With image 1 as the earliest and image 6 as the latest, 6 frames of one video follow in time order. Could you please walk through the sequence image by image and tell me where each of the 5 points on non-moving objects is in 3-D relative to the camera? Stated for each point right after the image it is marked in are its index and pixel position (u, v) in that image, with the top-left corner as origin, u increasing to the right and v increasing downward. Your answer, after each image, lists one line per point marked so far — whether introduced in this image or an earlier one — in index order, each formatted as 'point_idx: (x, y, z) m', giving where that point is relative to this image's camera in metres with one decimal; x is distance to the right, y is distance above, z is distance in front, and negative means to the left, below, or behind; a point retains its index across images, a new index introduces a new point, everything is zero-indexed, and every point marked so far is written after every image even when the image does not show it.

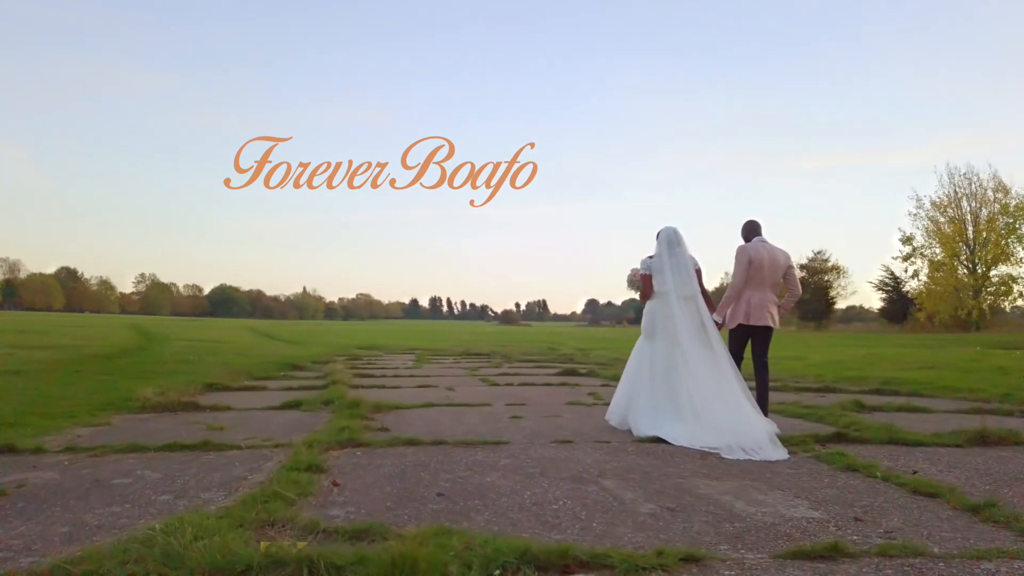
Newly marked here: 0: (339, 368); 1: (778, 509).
0: (-4.4, -2.1, +19.5) m
1: (+1.5, -1.2, +4.1) m
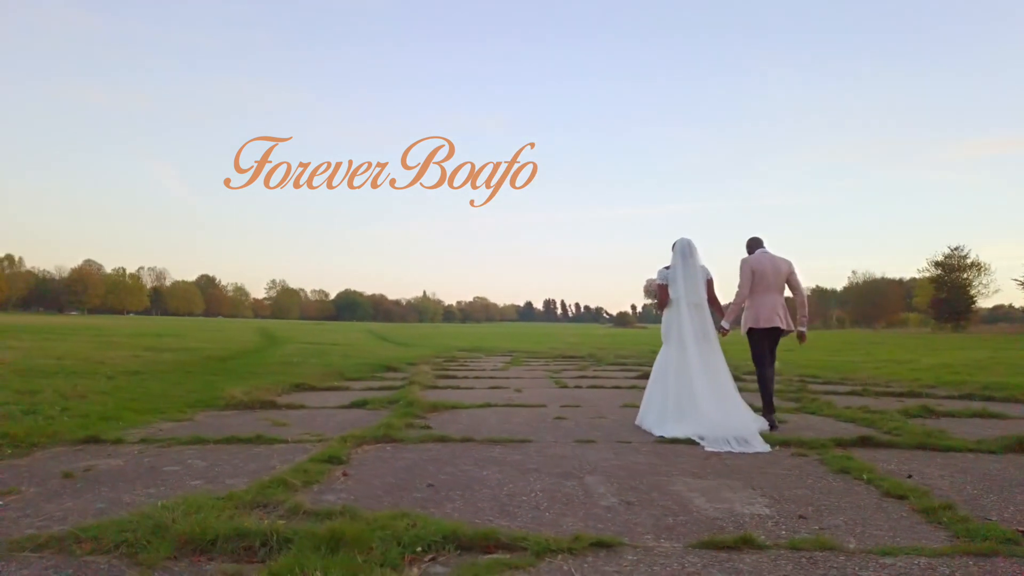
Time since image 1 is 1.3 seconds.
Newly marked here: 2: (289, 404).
0: (-2.2, -2.2, +20.3) m
1: (+1.3, -1.3, +4.3) m
2: (-3.2, -1.7, +10.7) m
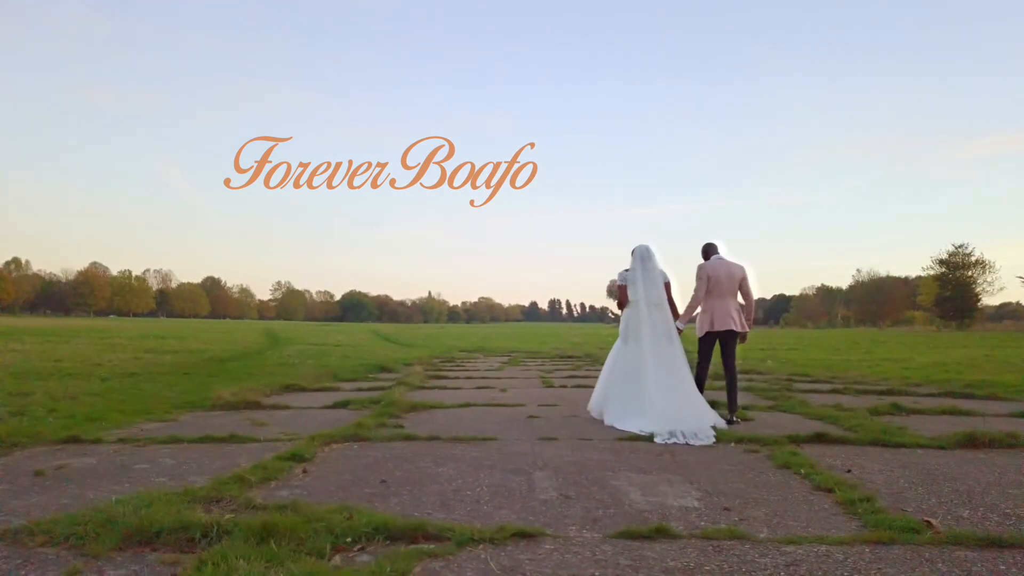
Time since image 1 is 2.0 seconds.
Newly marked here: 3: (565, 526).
0: (-2.4, -2.3, +20.6) m
1: (+0.9, -1.3, +4.5) m
2: (-3.5, -1.7, +10.9) m
3: (+0.3, -1.2, +3.8) m
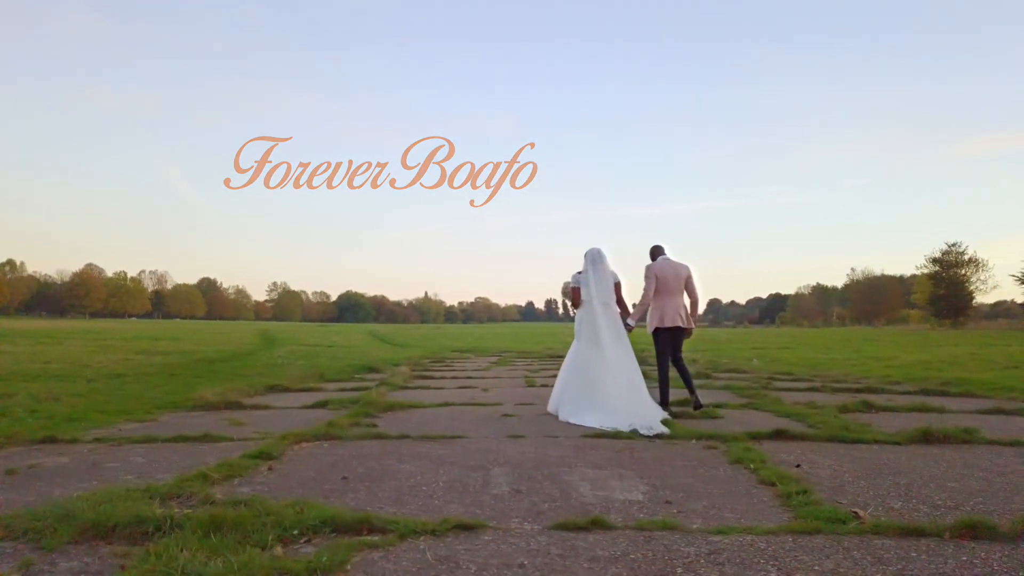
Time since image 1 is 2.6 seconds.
0: (-2.8, -2.3, +20.7) m
1: (+0.6, -1.3, +4.6) m
2: (-3.8, -1.7, +11.0) m
3: (0.0, -1.2, +4.0) m
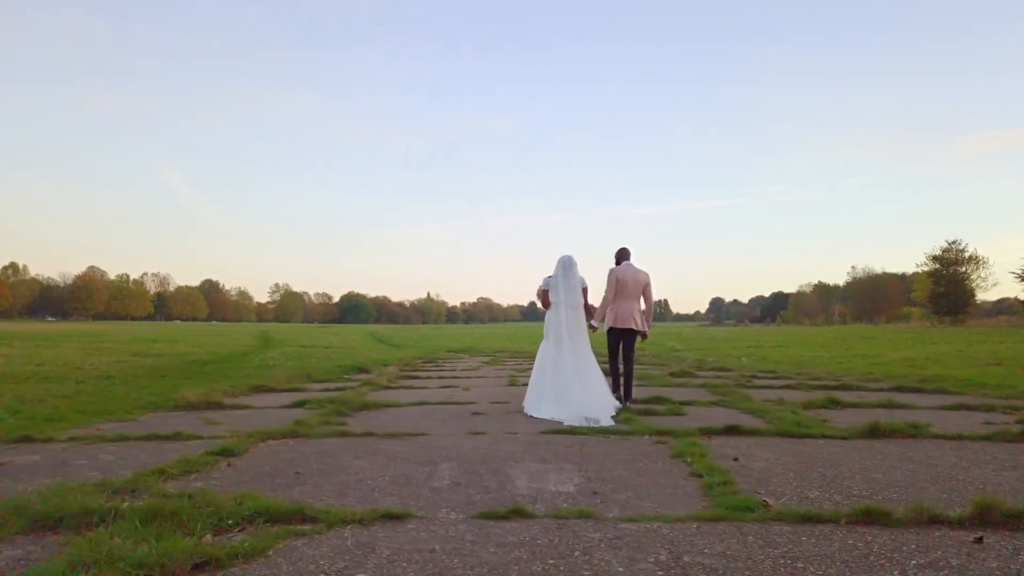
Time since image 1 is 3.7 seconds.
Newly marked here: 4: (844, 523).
0: (-3.1, -2.3, +20.9) m
1: (+0.2, -1.3, +4.8) m
2: (-4.2, -1.8, +11.3) m
3: (-0.4, -1.3, +4.2) m
4: (+1.7, -1.2, +3.8) m
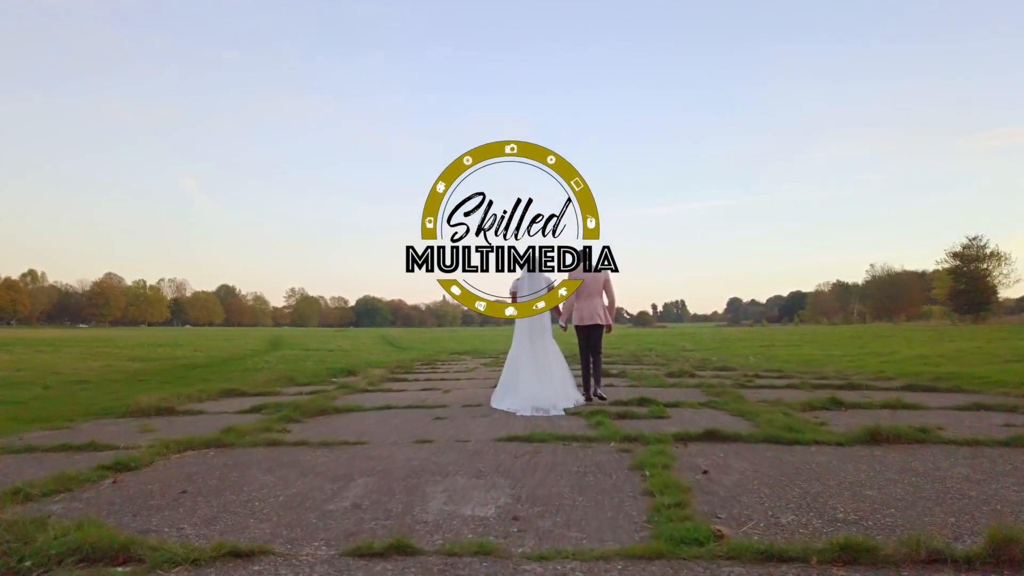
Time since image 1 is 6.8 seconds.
0: (-3.3, -2.3, +20.1) m
1: (-0.3, -1.2, +4.0) m
2: (-4.6, -1.7, +10.5) m
3: (-0.9, -1.2, +3.4) m
4: (+1.2, -1.1, +2.9) m
